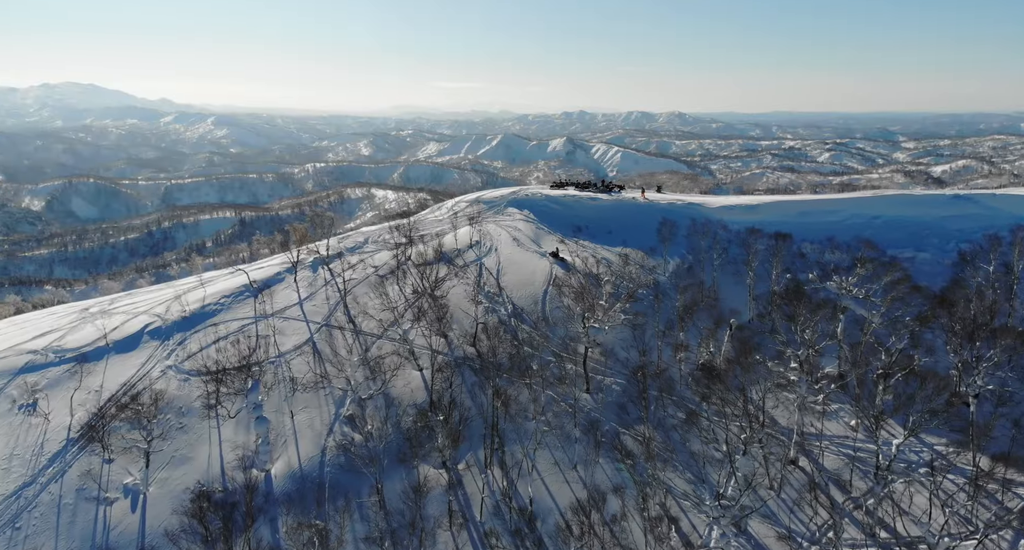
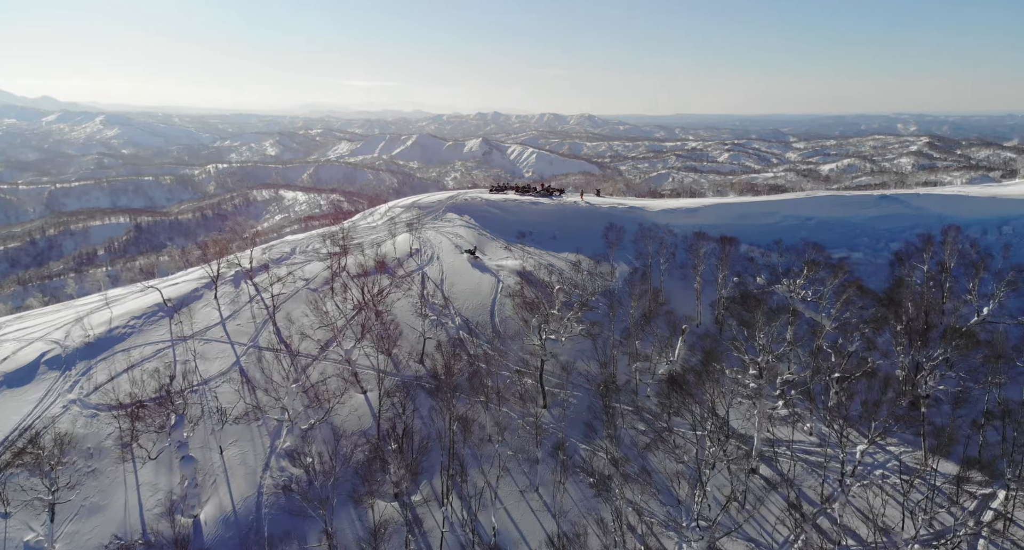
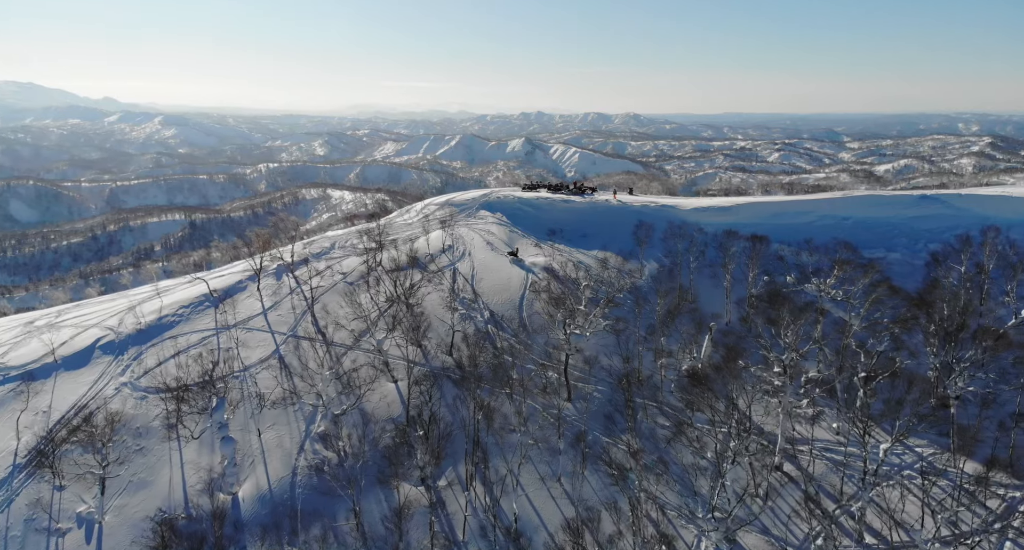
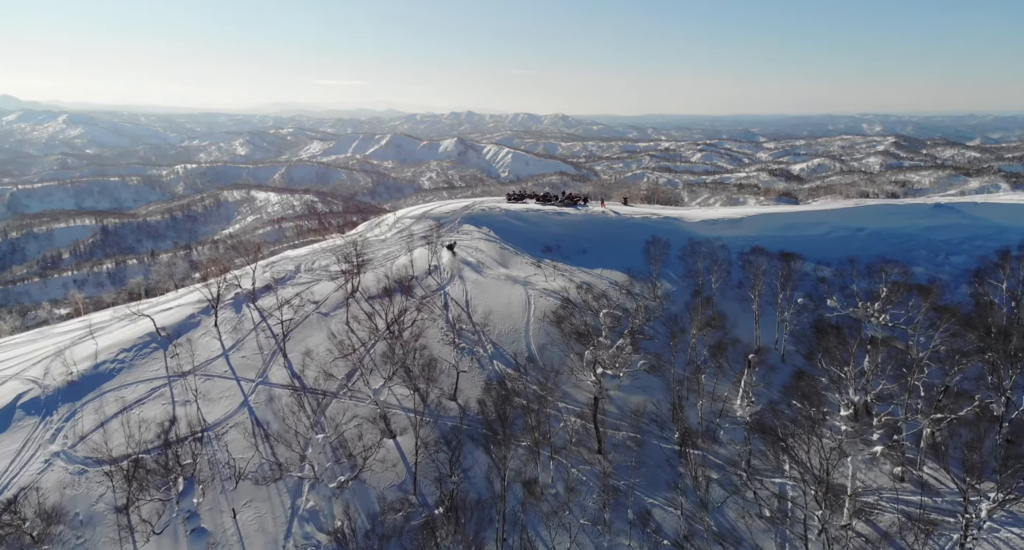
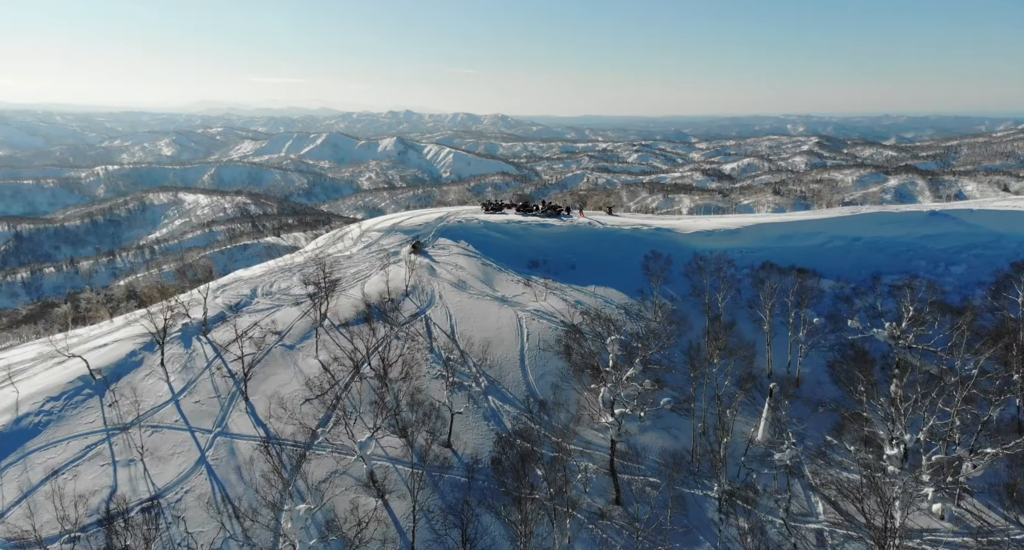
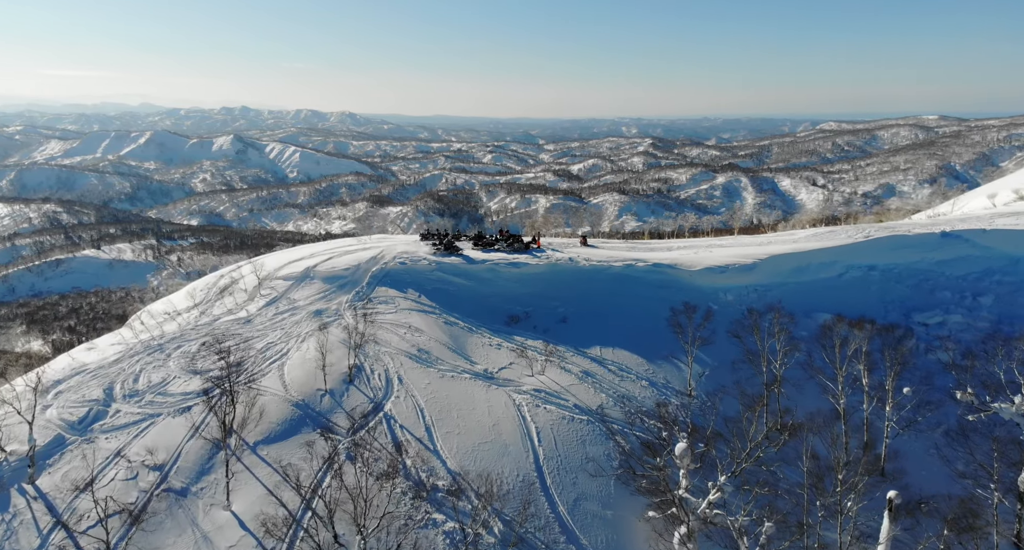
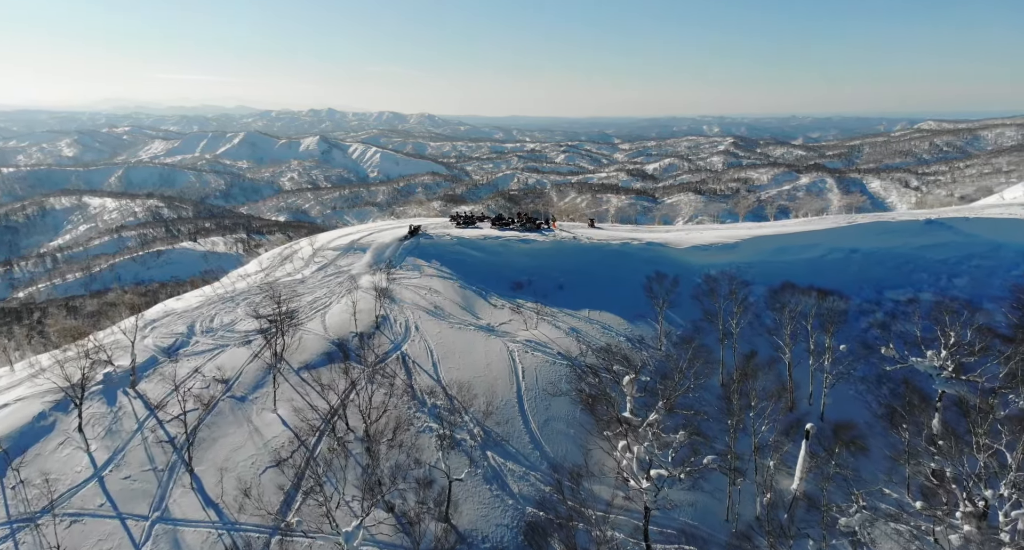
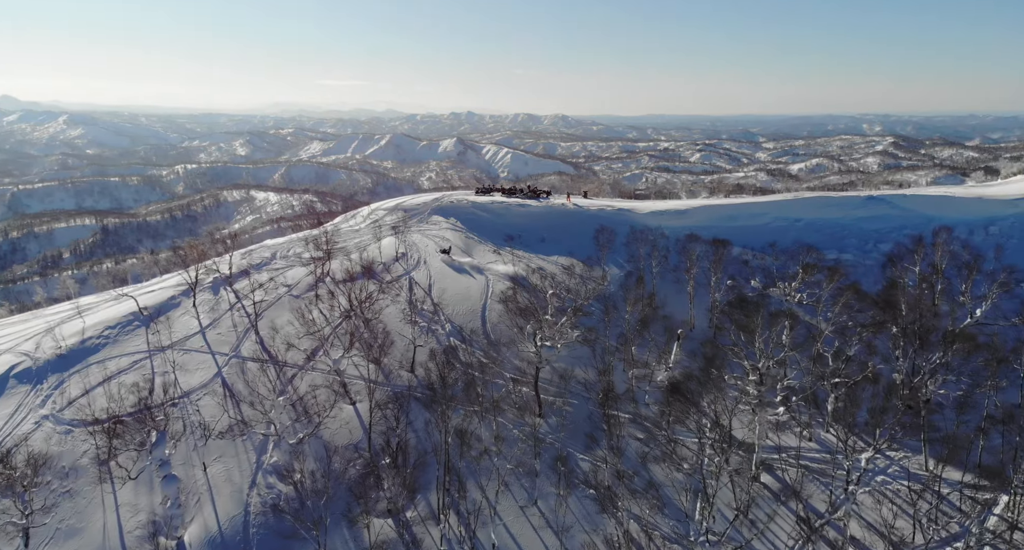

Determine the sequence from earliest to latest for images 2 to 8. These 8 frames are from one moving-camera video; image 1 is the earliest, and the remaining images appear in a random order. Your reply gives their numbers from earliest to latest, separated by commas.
3, 2, 8, 4, 5, 7, 6
